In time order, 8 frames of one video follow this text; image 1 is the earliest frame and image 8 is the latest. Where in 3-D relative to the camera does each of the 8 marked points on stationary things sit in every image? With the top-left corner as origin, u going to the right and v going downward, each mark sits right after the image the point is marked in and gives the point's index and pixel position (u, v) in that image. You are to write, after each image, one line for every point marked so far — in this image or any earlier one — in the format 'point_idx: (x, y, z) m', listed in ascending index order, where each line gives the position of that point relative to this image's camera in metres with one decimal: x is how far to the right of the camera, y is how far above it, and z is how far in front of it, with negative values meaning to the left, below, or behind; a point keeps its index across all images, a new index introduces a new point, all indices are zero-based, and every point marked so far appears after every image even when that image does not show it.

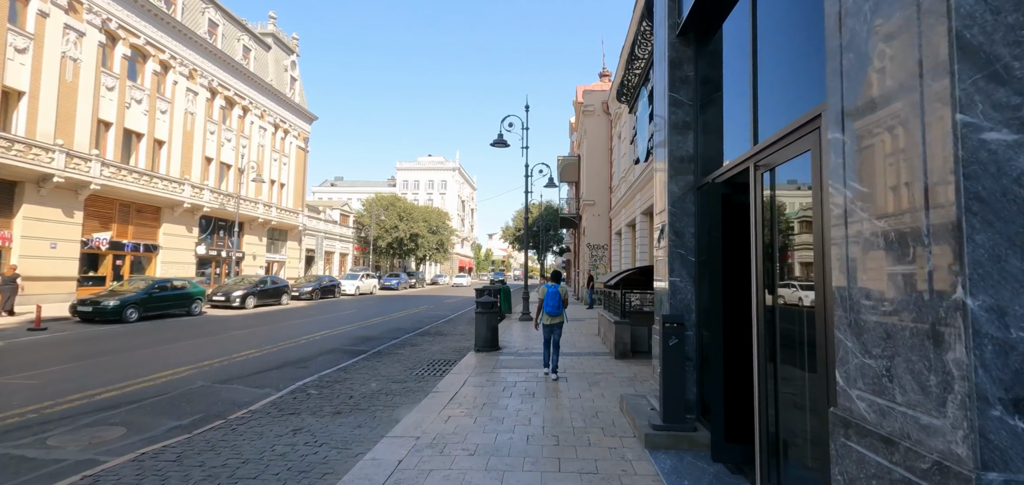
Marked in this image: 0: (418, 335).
0: (-2.9, -2.9, +14.0) m
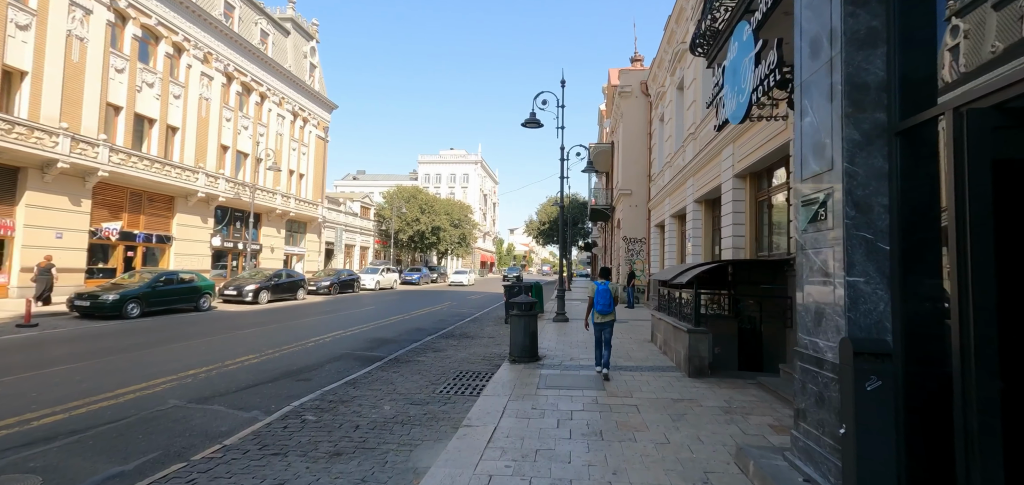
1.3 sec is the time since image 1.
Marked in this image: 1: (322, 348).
0: (-1.9, -2.6, +12.4) m
1: (-4.3, -2.4, +10.4) m
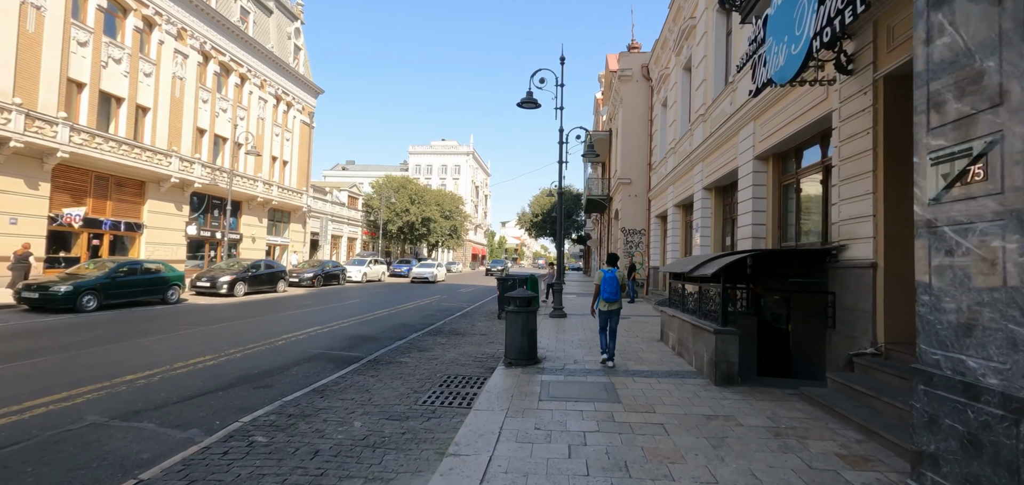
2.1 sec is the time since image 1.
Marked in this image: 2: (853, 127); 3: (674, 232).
0: (-2.1, -2.3, +11.3) m
1: (-4.4, -2.1, +9.3) m
2: (+4.3, +1.5, +5.8) m
3: (+5.8, +0.4, +16.4) m
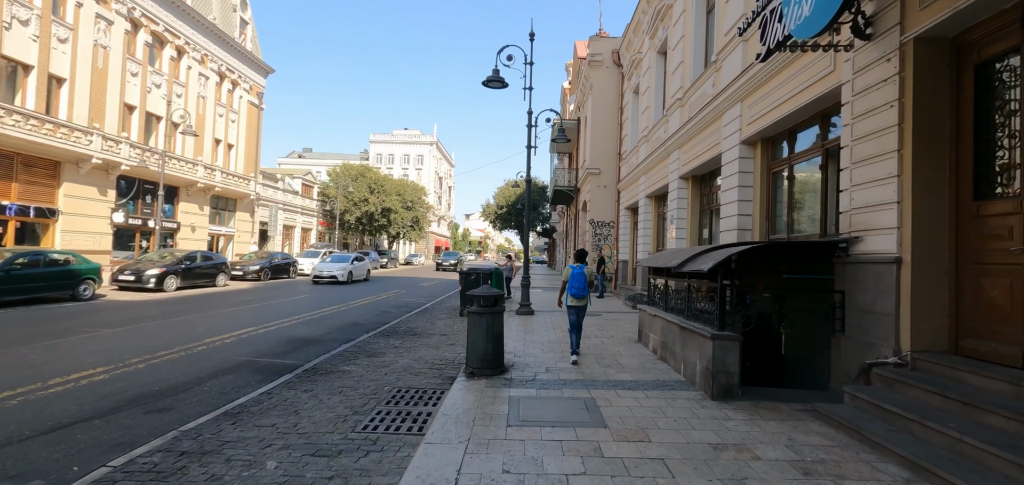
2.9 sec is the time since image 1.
0: (-2.9, -2.1, +10.1) m
1: (-5.0, -1.9, +7.9) m
2: (+3.9, +1.5, +5.1) m
3: (+4.6, +0.6, +15.7) m
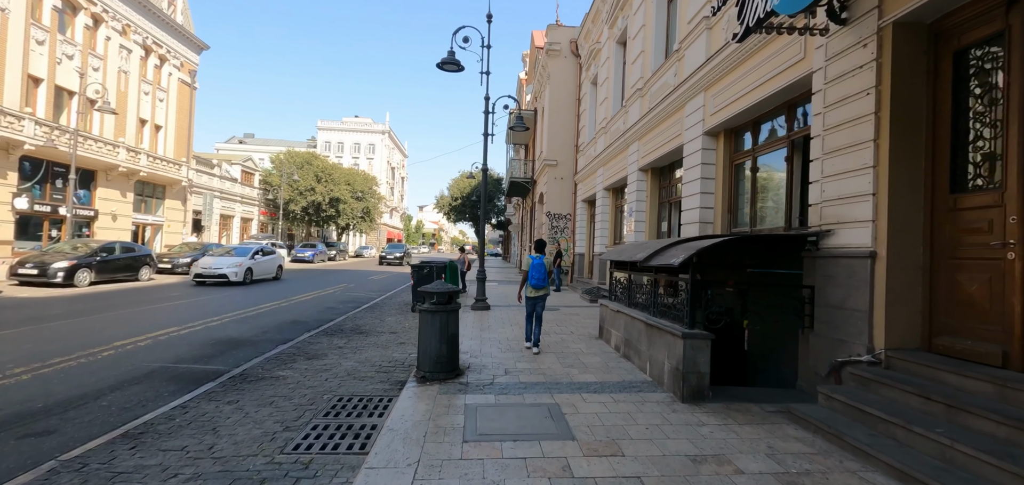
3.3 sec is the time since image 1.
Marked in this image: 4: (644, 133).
0: (-3.8, -1.9, +9.2) m
1: (-5.7, -1.7, +6.8) m
2: (+3.5, +1.6, +4.9) m
3: (+3.1, +0.8, +15.6) m
4: (+3.3, +2.8, +11.7) m
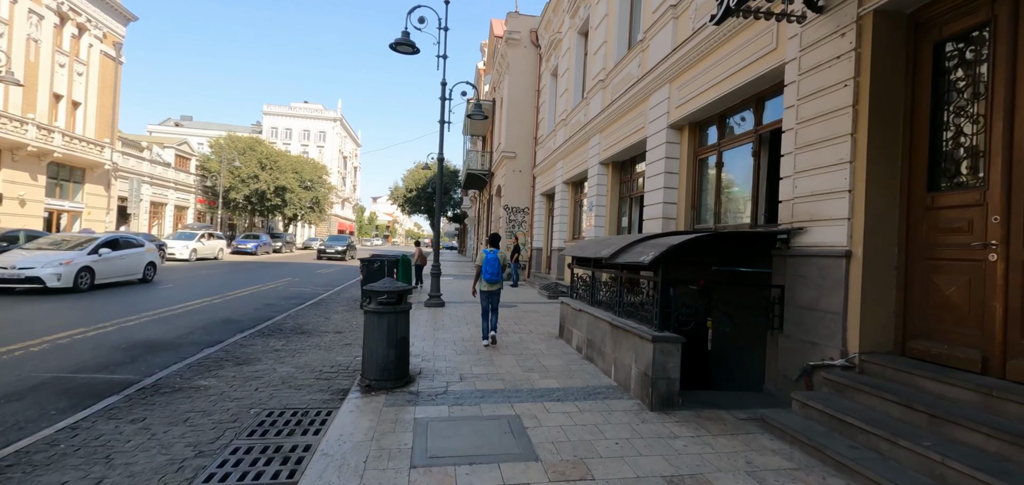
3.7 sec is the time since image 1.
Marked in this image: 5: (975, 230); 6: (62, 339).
0: (-4.6, -1.7, +8.4) m
1: (-6.3, -1.6, +5.8) m
2: (+3.1, +1.6, +4.7) m
3: (+1.7, +1.0, +15.3) m
4: (+2.3, +2.9, +11.4) m
5: (+3.5, +0.1, +3.5) m
6: (-7.2, -1.5, +7.4) m
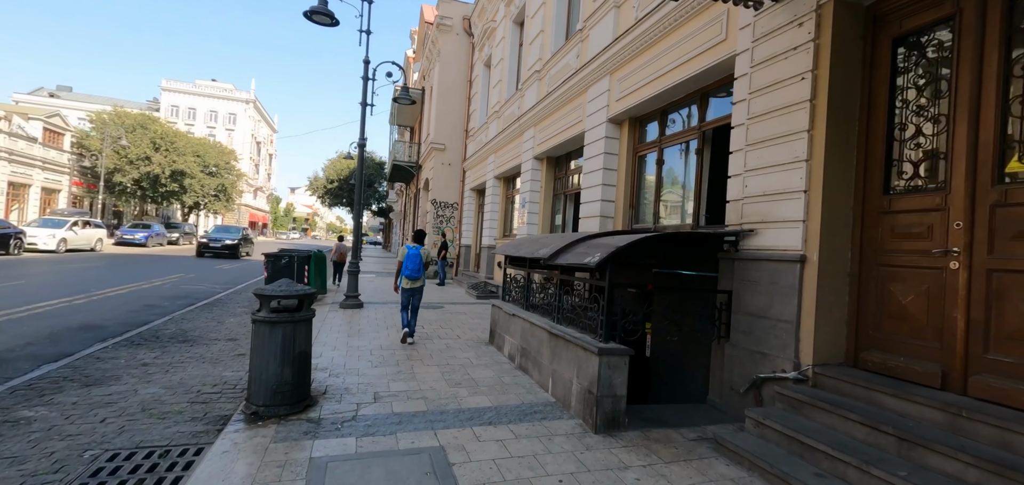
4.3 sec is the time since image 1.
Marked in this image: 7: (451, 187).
0: (-5.8, -1.6, +6.9) m
1: (-7.1, -1.4, +4.0) m
2: (+2.5, +1.6, +4.4) m
3: (-0.6, +1.1, +14.7) m
4: (+0.7, +2.9, +10.9) m
5: (+3.1, 0.0, +3.3) m
6: (-8.2, -1.3, +5.5) m
7: (-2.5, +2.3, +19.2) m
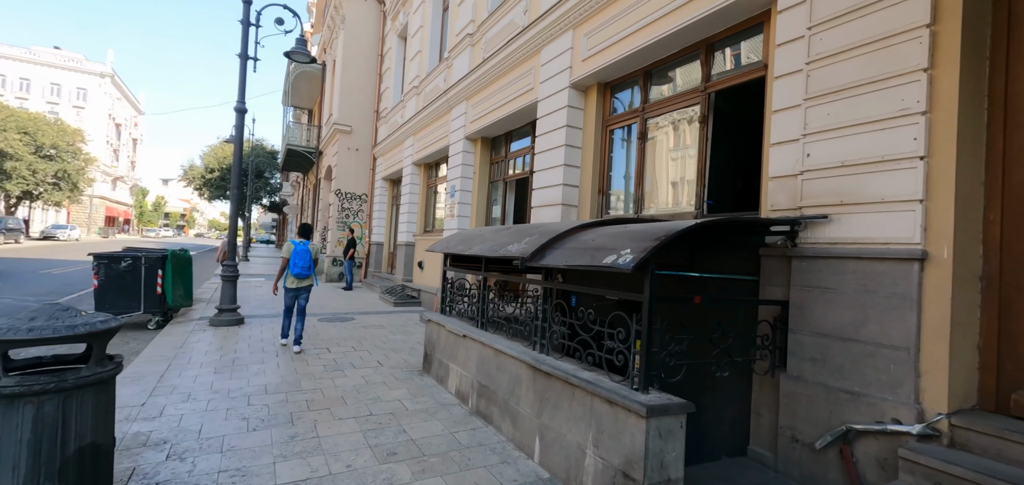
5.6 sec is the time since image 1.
0: (-6.3, -1.5, +3.9) m
1: (-7.0, -1.4, +0.9) m
2: (+2.3, +1.7, +3.1) m
3: (-2.7, +1.2, +12.6) m
4: (-0.8, +3.0, +9.2) m
5: (+3.1, +0.1, +2.2) m
6: (-8.3, -1.3, +2.1) m
7: (-5.5, +2.4, +16.6) m
